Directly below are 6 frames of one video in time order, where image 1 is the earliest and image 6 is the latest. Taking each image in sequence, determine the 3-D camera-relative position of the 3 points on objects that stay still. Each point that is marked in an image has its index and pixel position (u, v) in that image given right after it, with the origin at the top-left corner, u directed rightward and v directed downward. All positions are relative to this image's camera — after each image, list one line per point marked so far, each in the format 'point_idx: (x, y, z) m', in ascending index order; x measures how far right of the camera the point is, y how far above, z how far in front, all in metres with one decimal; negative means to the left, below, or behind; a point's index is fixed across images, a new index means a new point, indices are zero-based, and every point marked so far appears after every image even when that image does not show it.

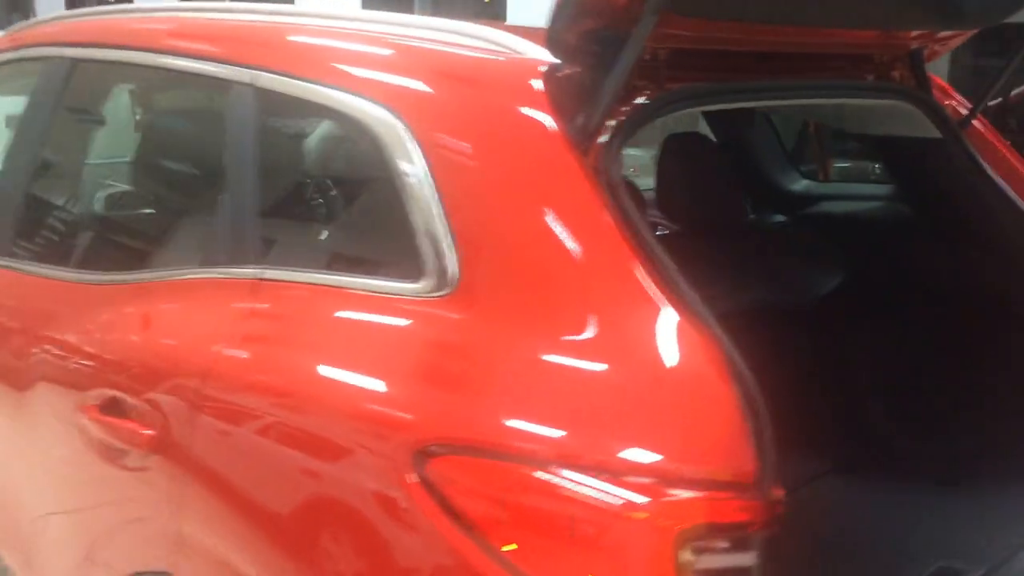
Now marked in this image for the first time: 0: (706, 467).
0: (+0.2, -0.2, +1.0) m
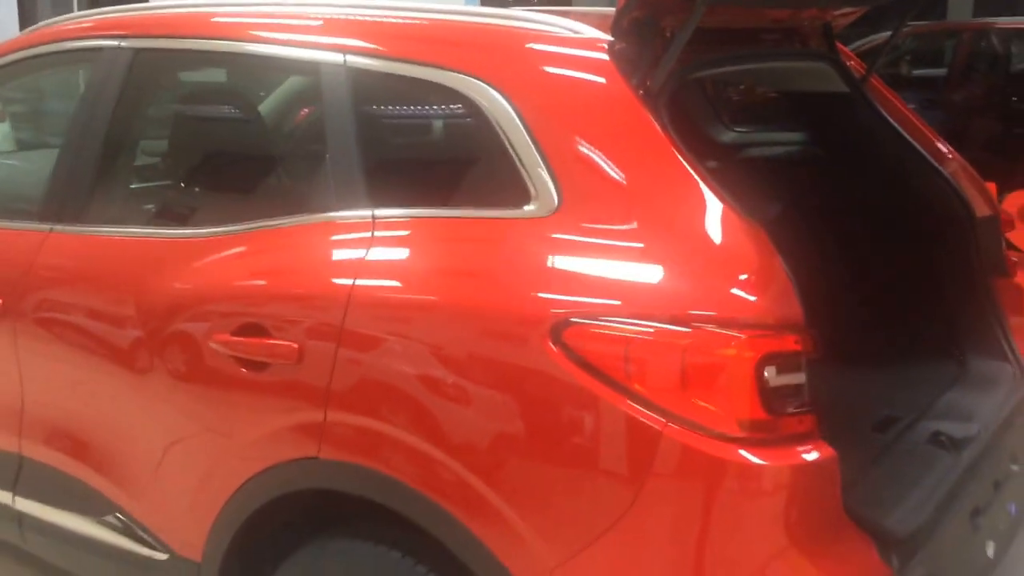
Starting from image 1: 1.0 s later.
0: (+0.4, 0.0, +1.4) m
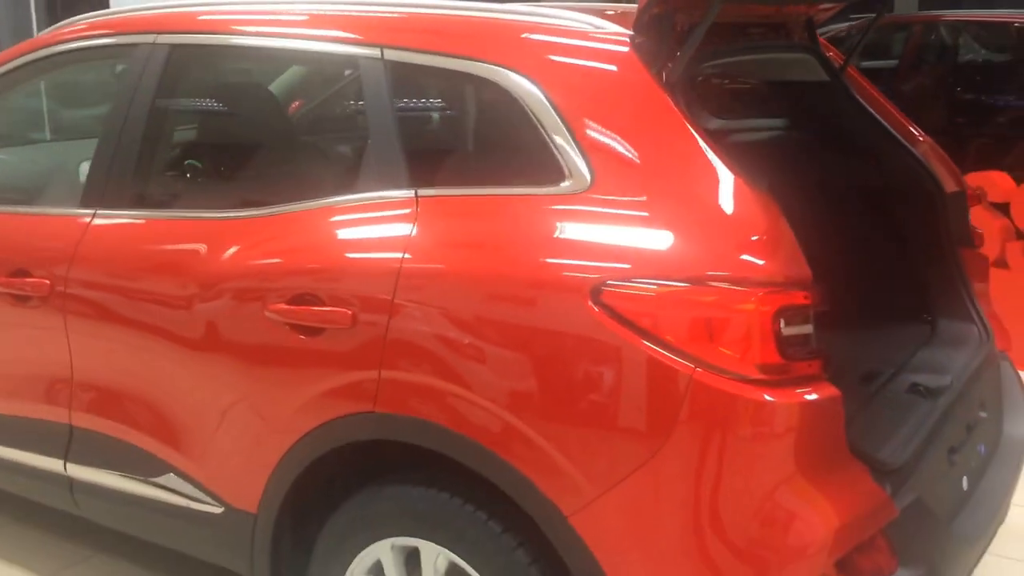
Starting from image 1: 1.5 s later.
0: (+0.4, 0.0, +1.6) m
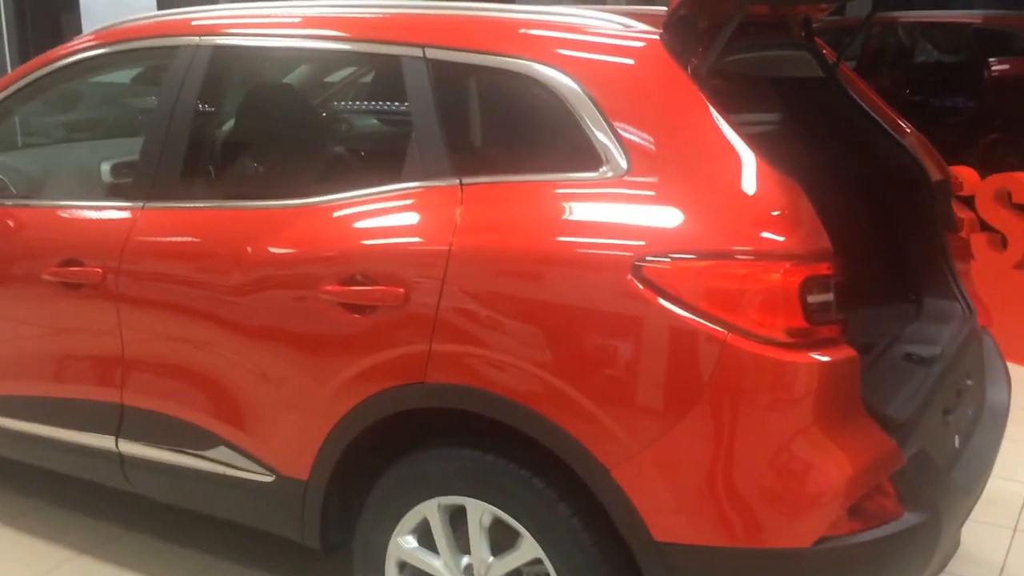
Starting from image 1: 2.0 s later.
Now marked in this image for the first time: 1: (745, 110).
0: (+0.5, +0.1, +1.8) m
1: (+0.6, +0.4, +2.3) m
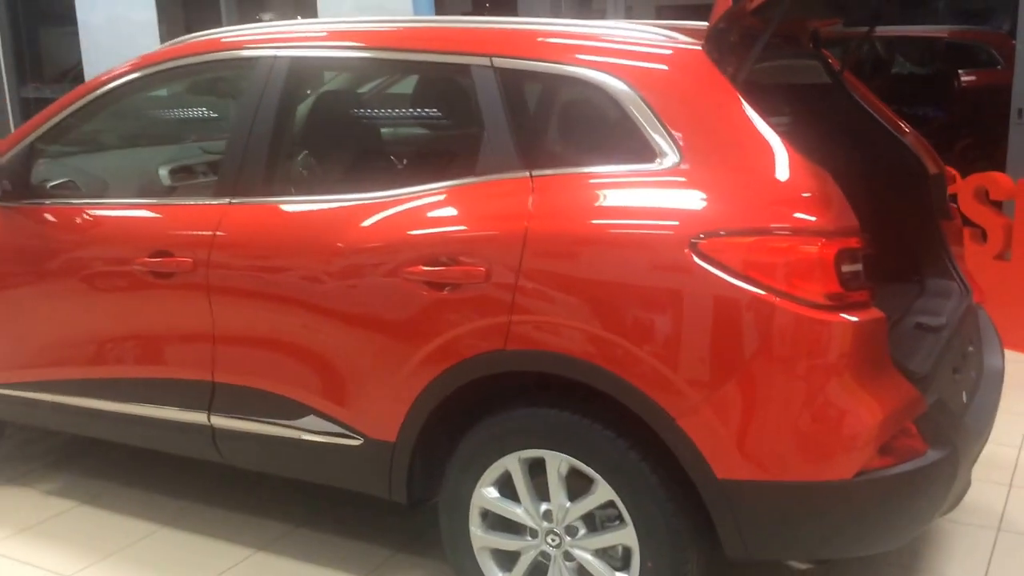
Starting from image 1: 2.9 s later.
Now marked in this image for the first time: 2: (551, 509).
0: (+0.7, +0.1, +2.1) m
1: (+0.7, +0.5, +2.6) m
2: (+0.1, -0.5, +2.3) m
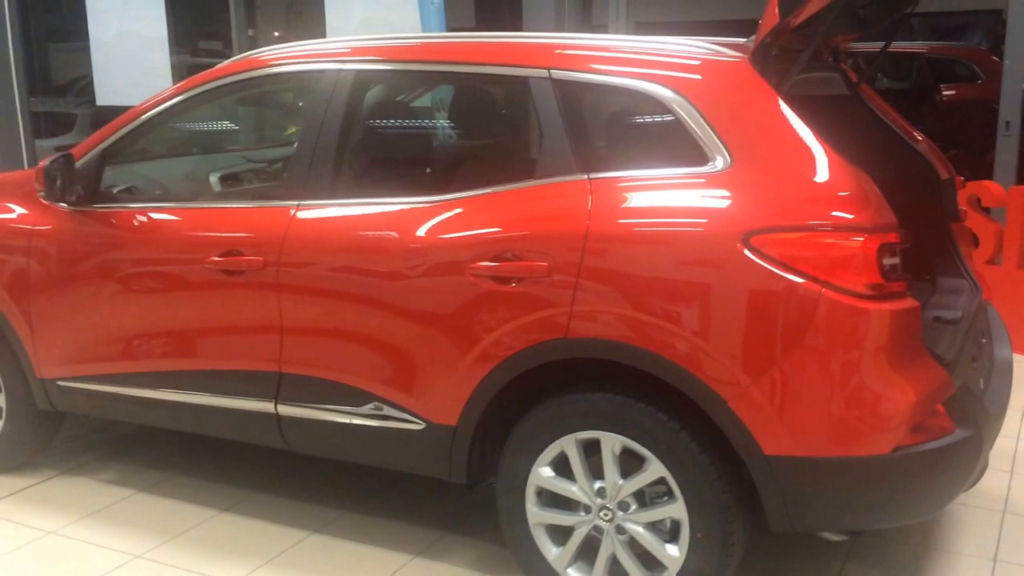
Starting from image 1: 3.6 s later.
0: (+0.9, +0.1, +2.3) m
1: (+0.9, +0.5, +2.8) m
2: (+0.2, -0.5, +2.5) m
